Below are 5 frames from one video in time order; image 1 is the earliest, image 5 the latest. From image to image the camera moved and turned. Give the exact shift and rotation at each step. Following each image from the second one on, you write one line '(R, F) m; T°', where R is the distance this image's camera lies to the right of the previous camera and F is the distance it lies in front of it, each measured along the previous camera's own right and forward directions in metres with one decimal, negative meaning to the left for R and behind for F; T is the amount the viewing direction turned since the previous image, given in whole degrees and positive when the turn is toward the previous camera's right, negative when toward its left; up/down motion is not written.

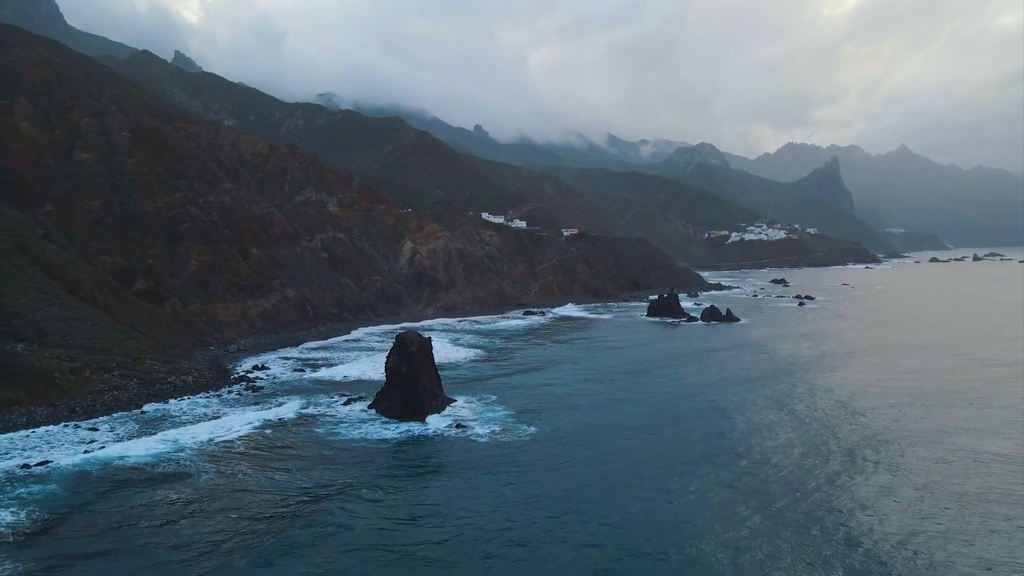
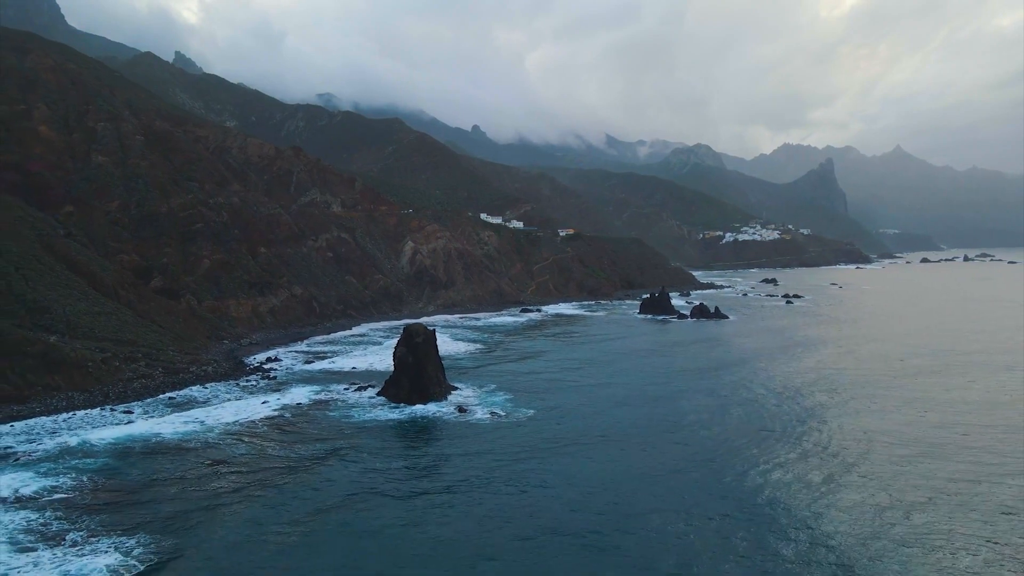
(0.0, -2.4) m; 0°
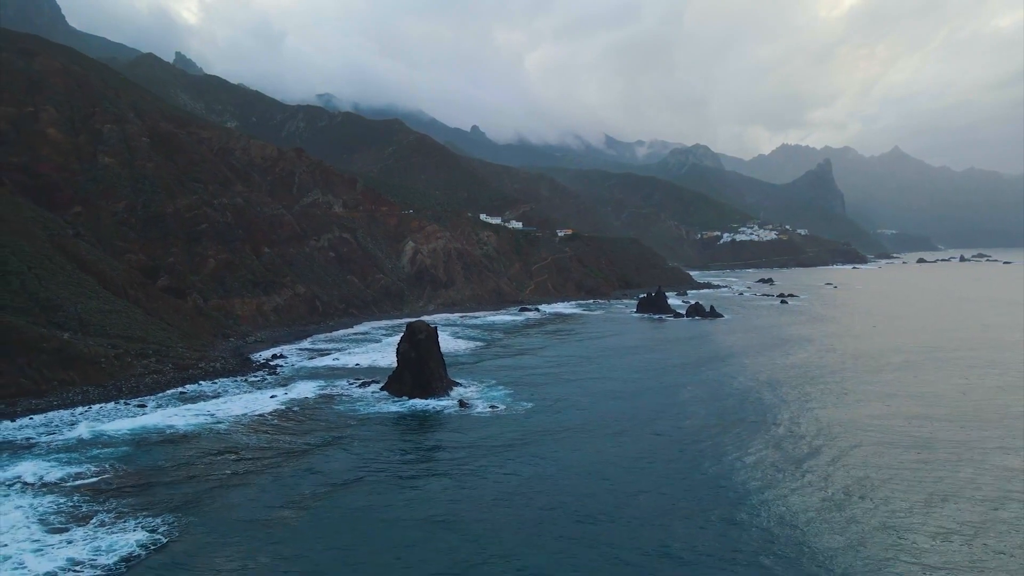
(0.0, -1.1) m; 0°
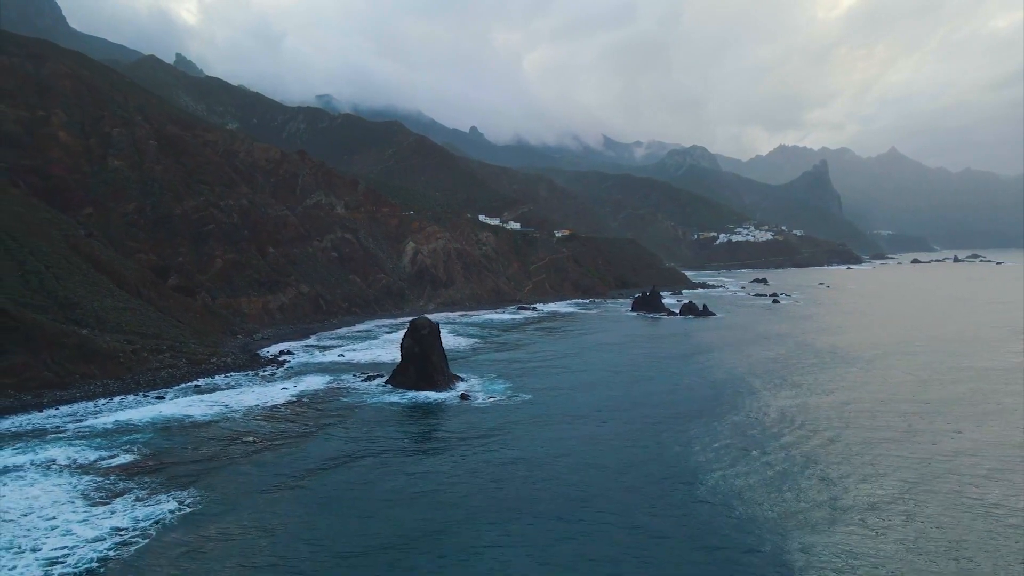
(0.0, -1.6) m; 0°
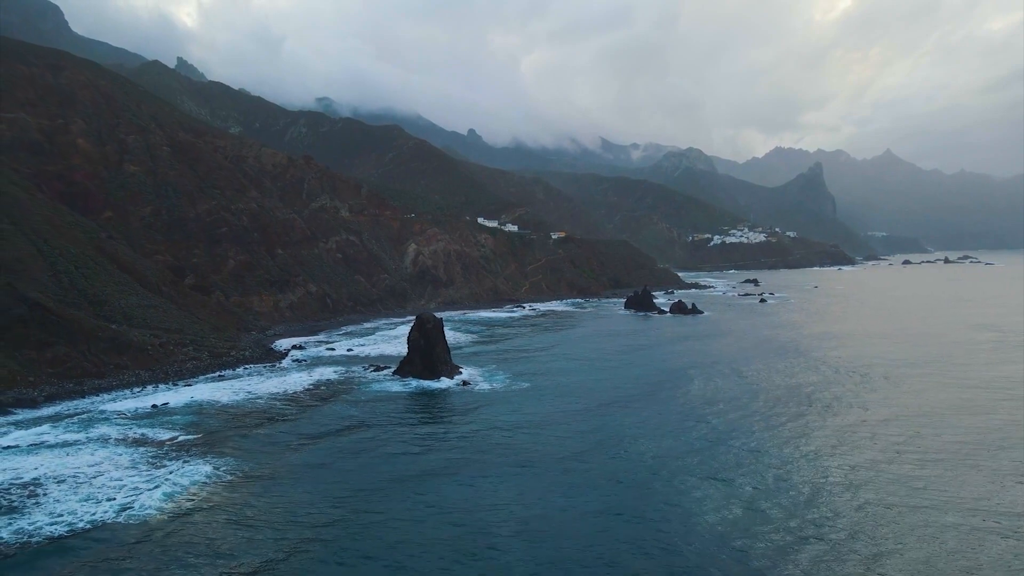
(0.0, -2.8) m; 0°
